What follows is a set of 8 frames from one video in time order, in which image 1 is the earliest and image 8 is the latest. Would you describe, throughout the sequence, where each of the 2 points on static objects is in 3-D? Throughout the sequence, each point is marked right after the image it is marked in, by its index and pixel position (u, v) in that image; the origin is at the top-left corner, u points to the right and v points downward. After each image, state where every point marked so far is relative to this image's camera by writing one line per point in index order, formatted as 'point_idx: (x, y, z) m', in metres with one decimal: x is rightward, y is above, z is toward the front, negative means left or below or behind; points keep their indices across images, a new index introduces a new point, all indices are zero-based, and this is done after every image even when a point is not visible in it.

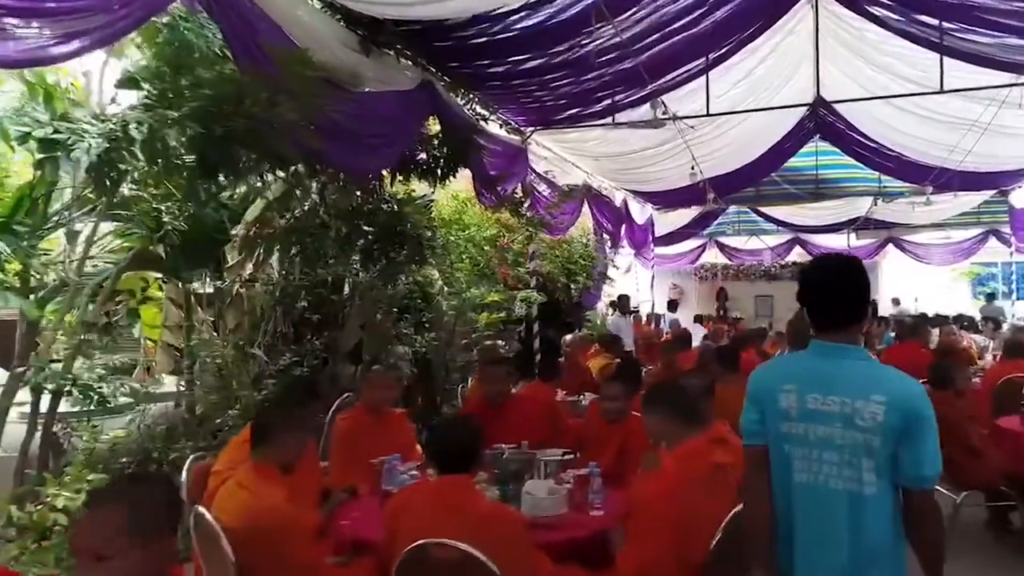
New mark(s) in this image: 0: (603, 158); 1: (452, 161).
0: (+0.9, +1.3, +7.2) m
1: (-0.4, +0.8, +4.7) m
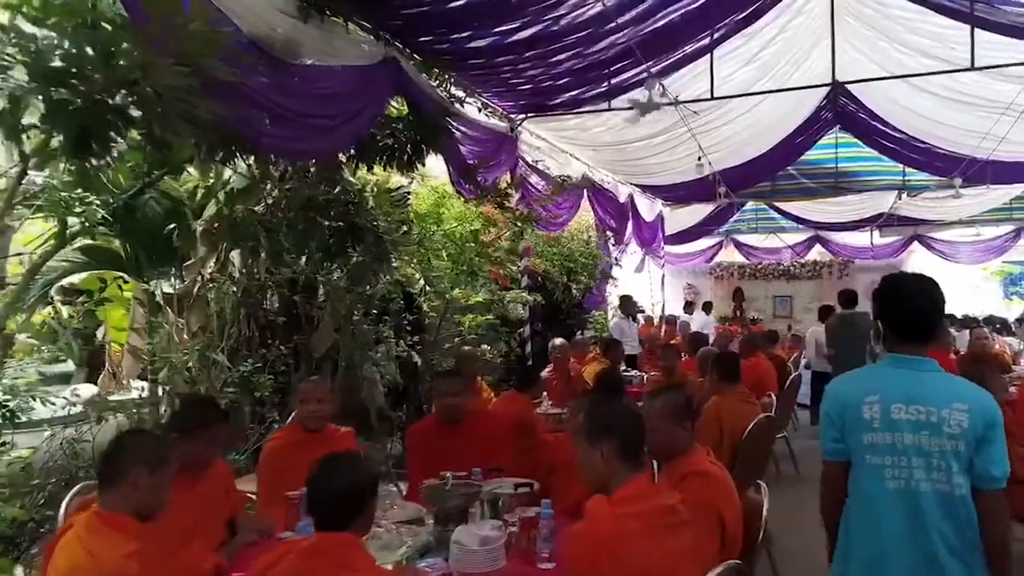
0: (+0.8, +1.3, +6.7) m
1: (-0.5, +0.8, +4.2) m
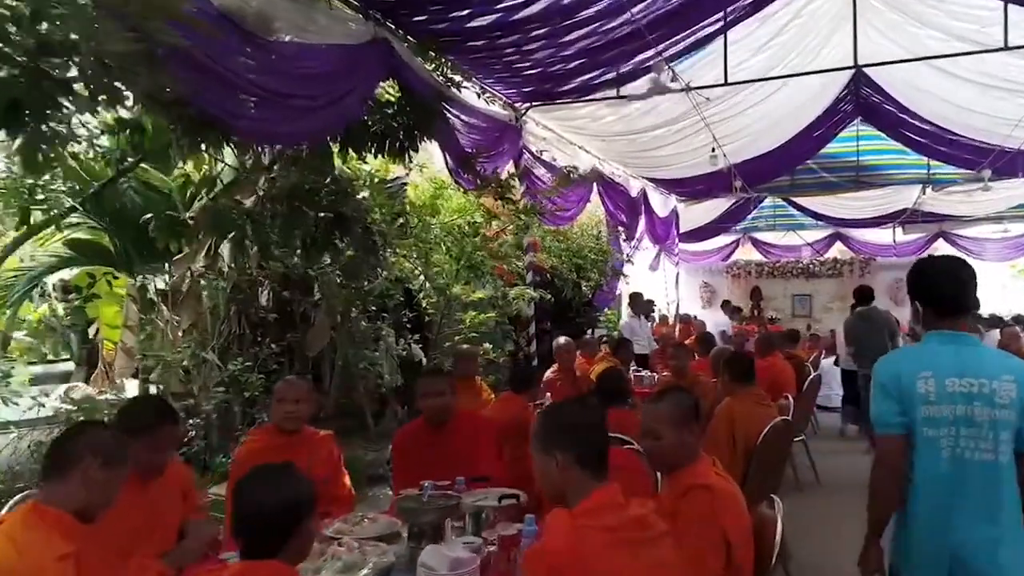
0: (+0.9, +1.3, +6.5) m
1: (-0.5, +0.9, +4.0) m
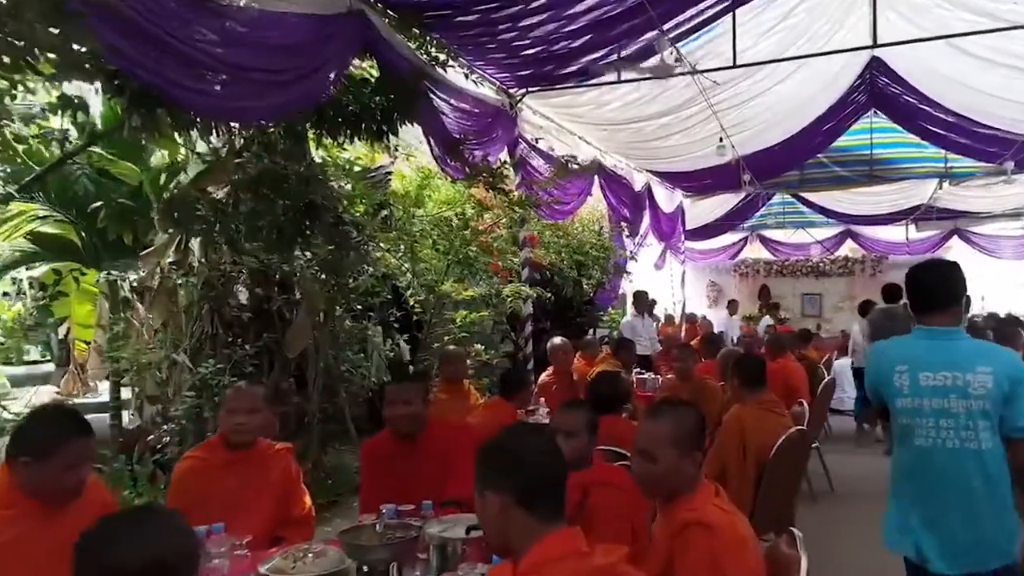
0: (+0.9, +1.4, +6.1) m
1: (-0.6, +0.9, +3.7) m
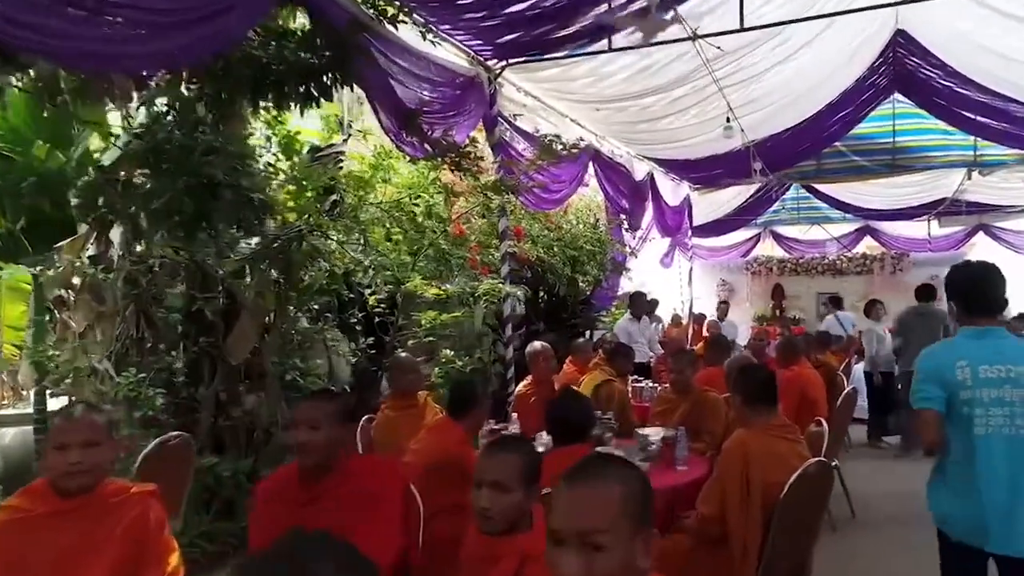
0: (+0.7, +1.4, +5.5) m
1: (-0.8, +0.9, +3.1) m
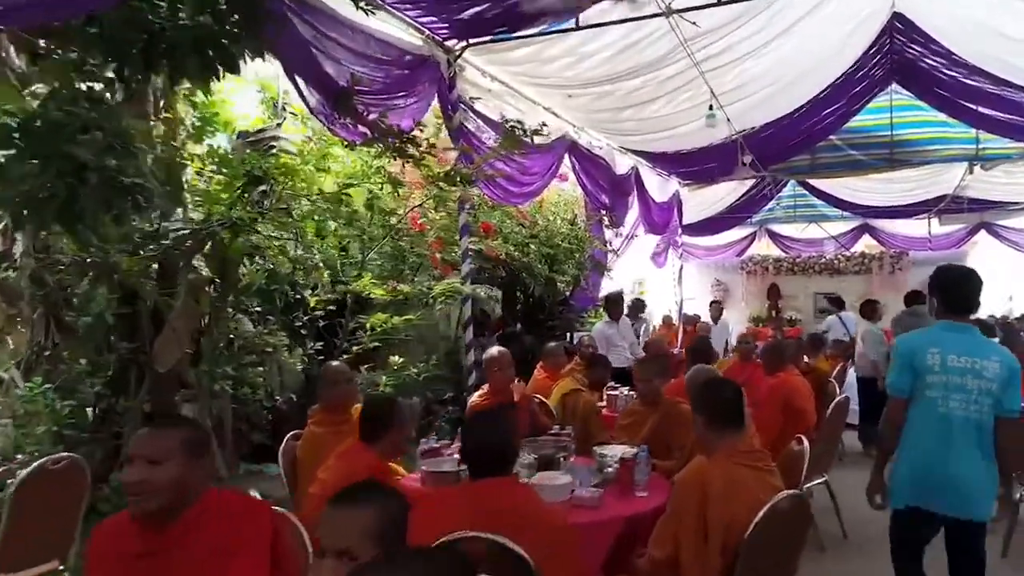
0: (+0.5, +1.4, +5.1) m
1: (-1.0, +0.9, +2.7) m
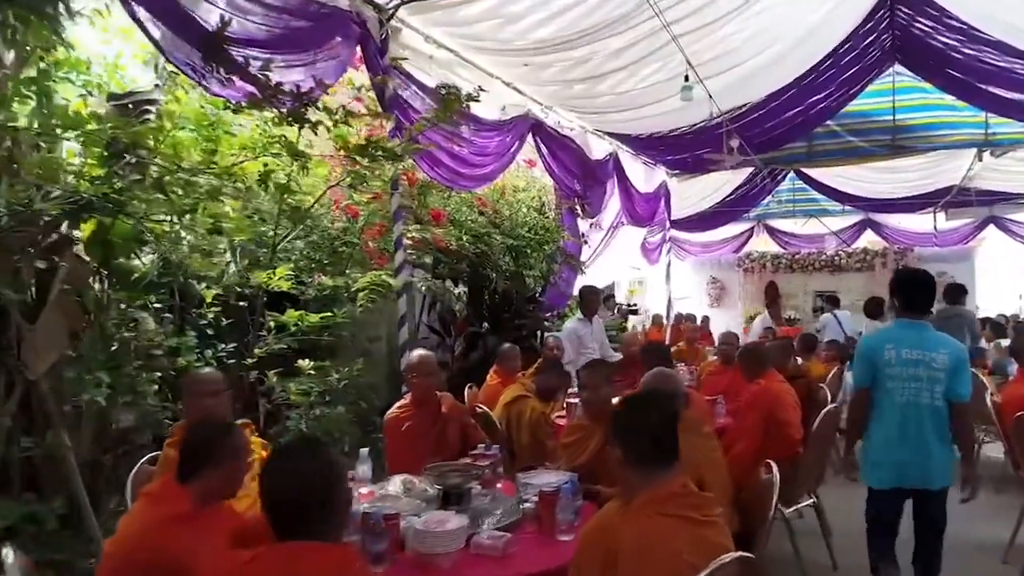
0: (+0.2, +1.4, +4.5) m
1: (-1.4, +0.9, +2.1) m
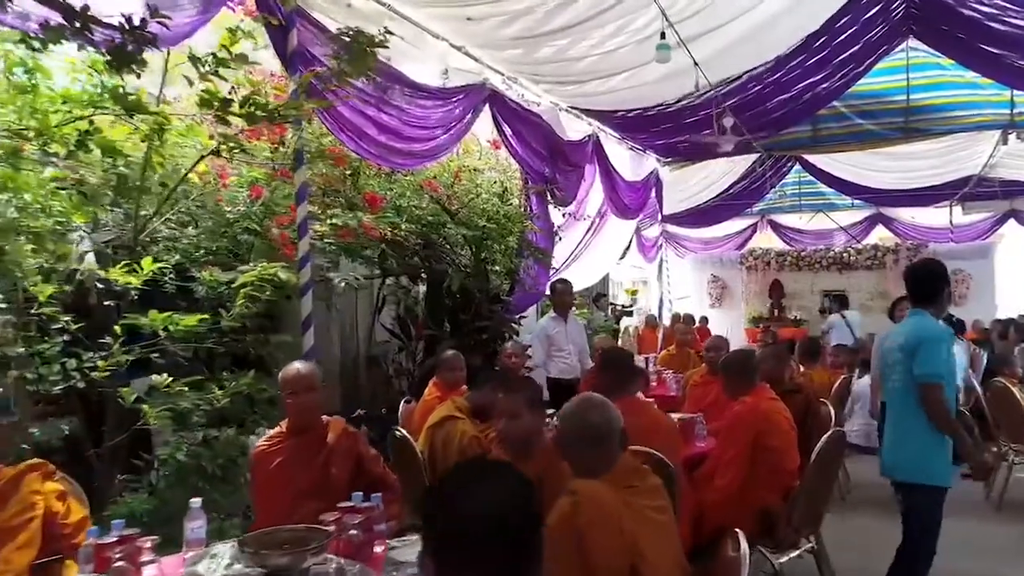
0: (-0.1, +1.4, +3.8) m
1: (-1.7, +1.0, +1.4) m
